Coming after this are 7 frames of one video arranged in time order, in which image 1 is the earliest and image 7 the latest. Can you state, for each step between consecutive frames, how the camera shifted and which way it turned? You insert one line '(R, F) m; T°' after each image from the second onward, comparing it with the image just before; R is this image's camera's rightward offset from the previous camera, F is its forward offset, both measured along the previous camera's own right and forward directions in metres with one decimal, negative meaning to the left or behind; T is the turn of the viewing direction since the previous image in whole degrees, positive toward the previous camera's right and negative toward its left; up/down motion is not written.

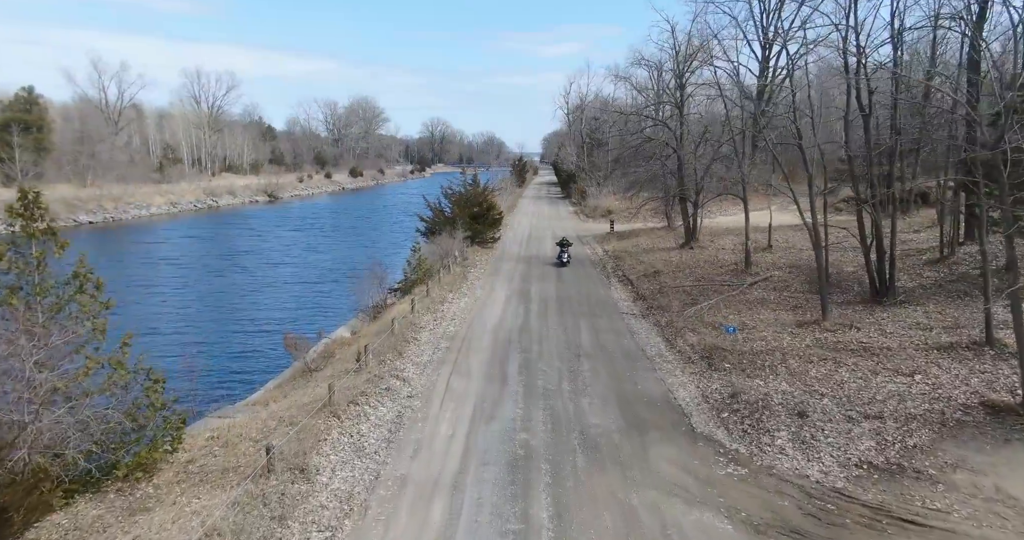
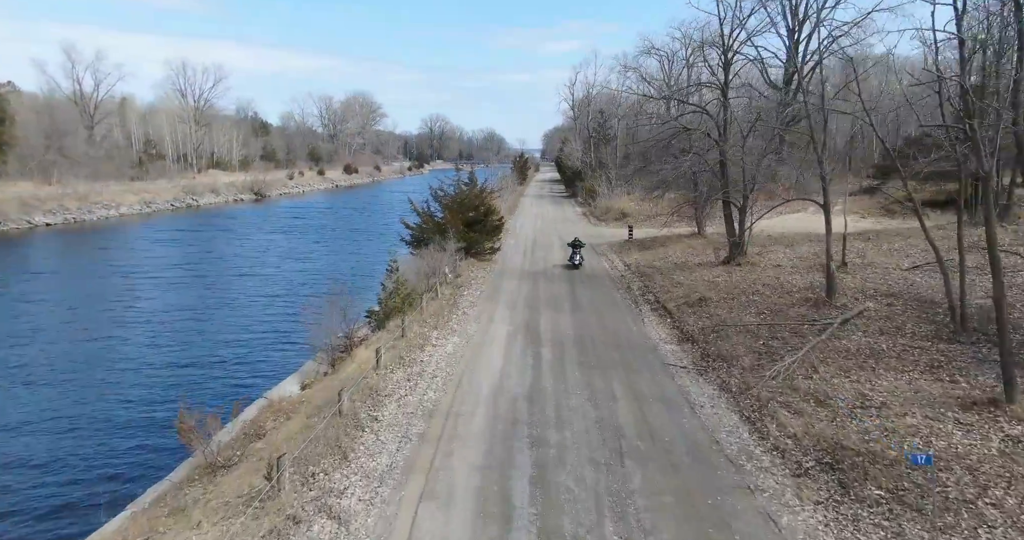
(-0.1, +5.7) m; 0°
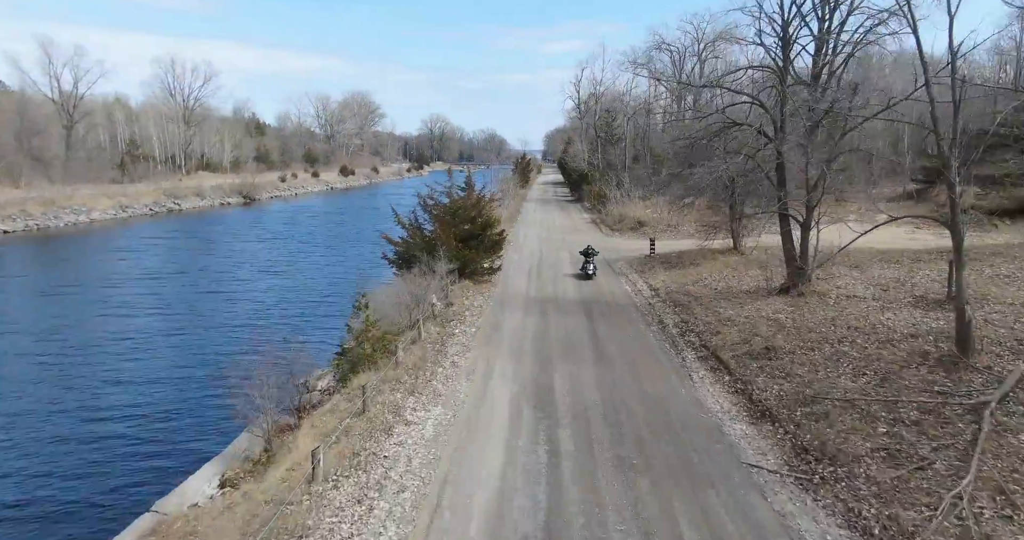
(-0.1, +4.9) m; 0°
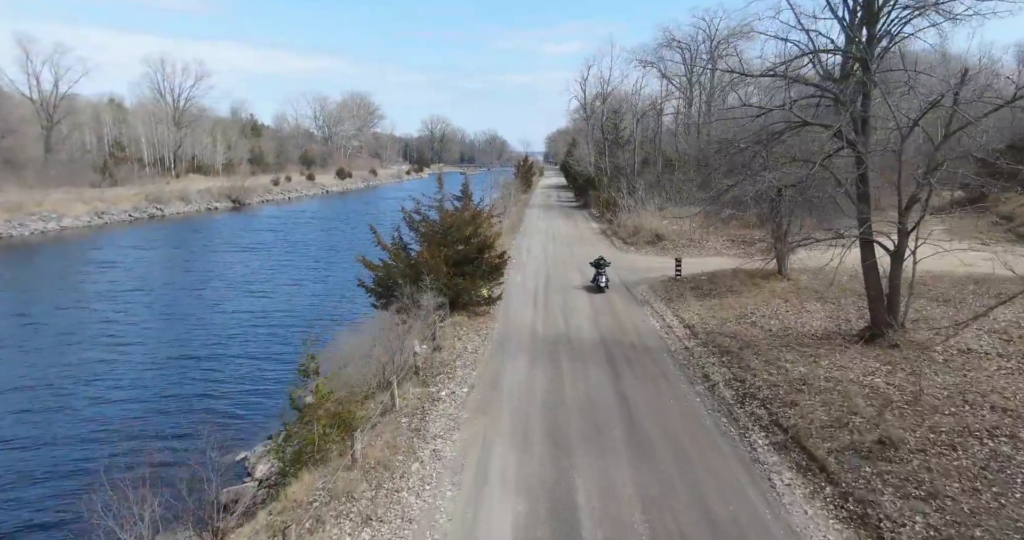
(-0.1, +4.4) m; 0°
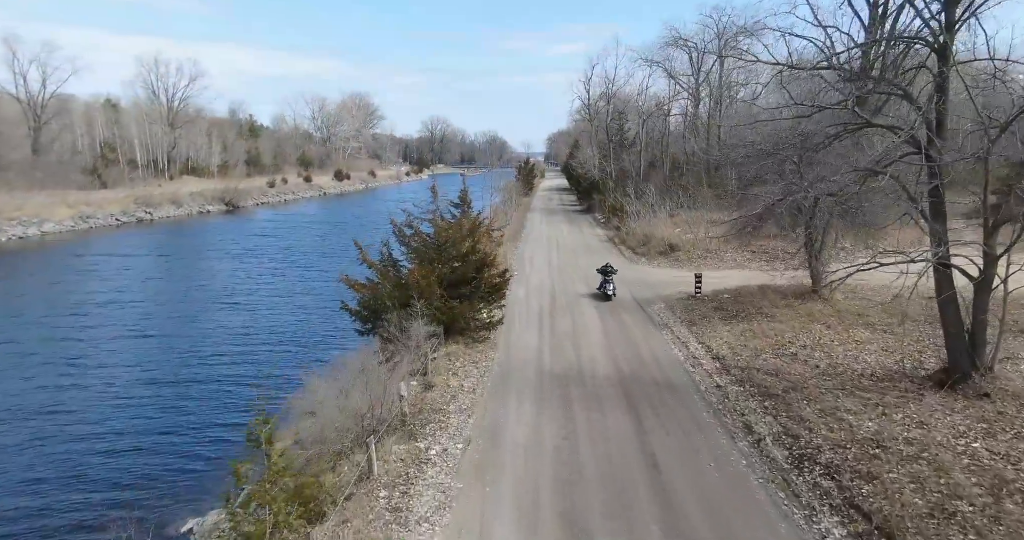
(-0.1, +2.6) m; 0°
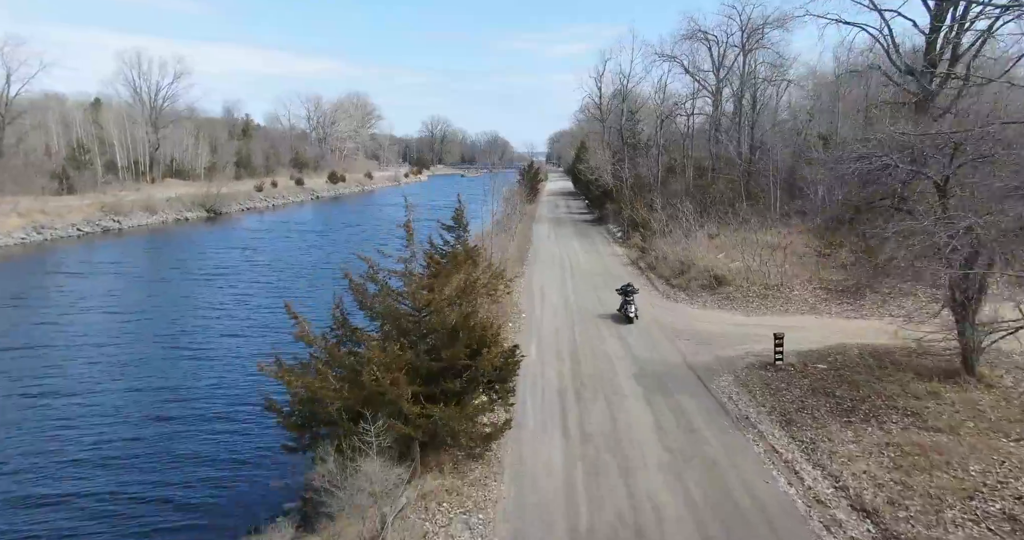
(-0.2, +6.8) m; 0°
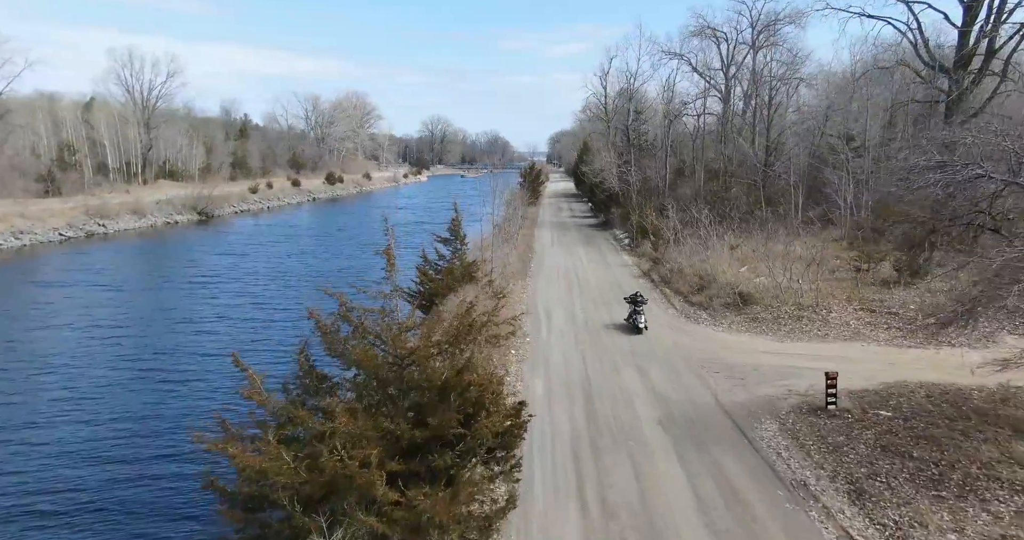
(-0.1, +2.8) m; 0°
